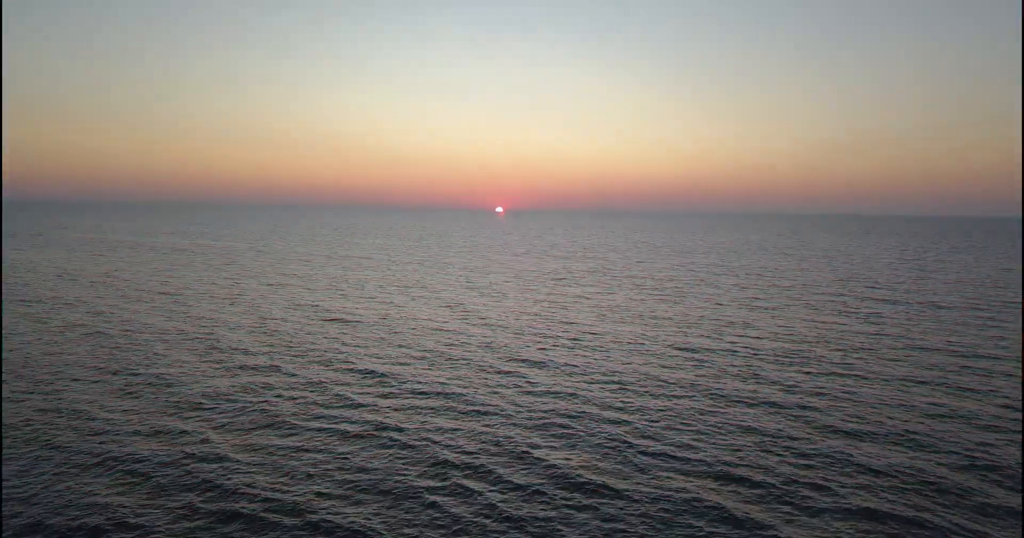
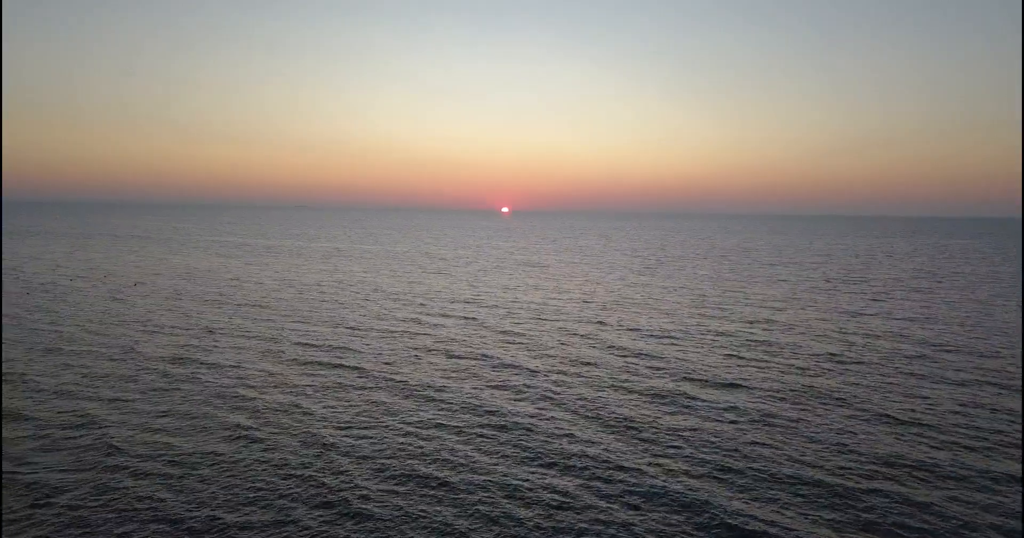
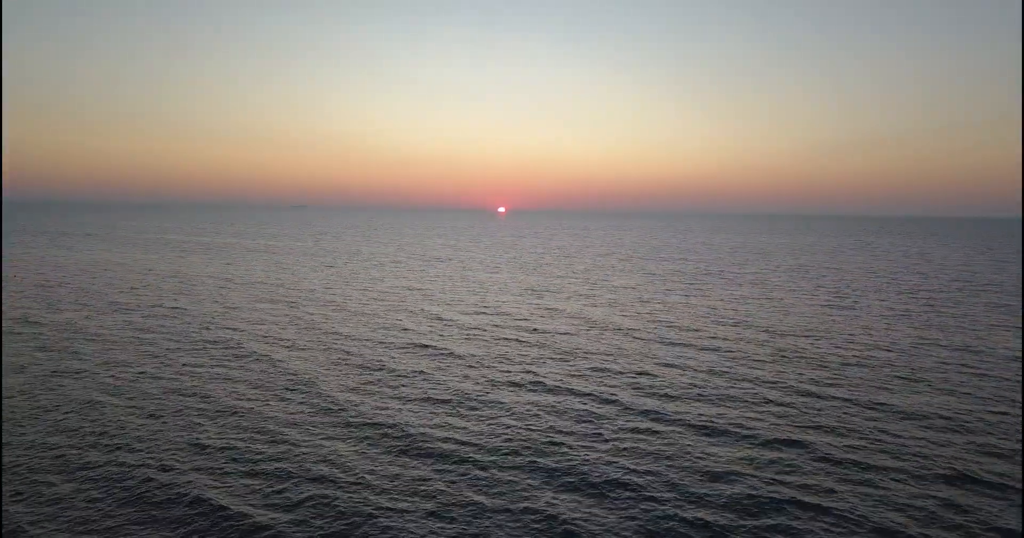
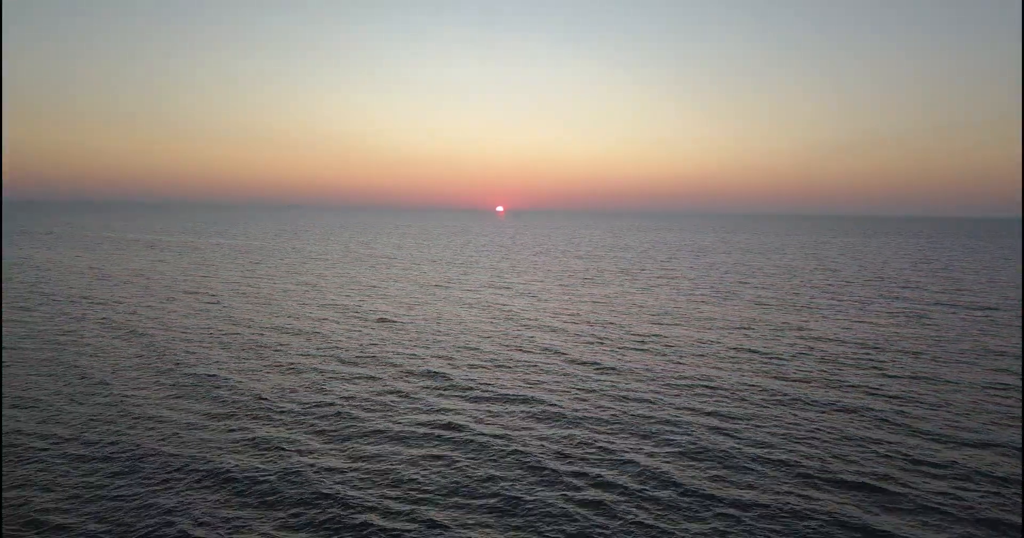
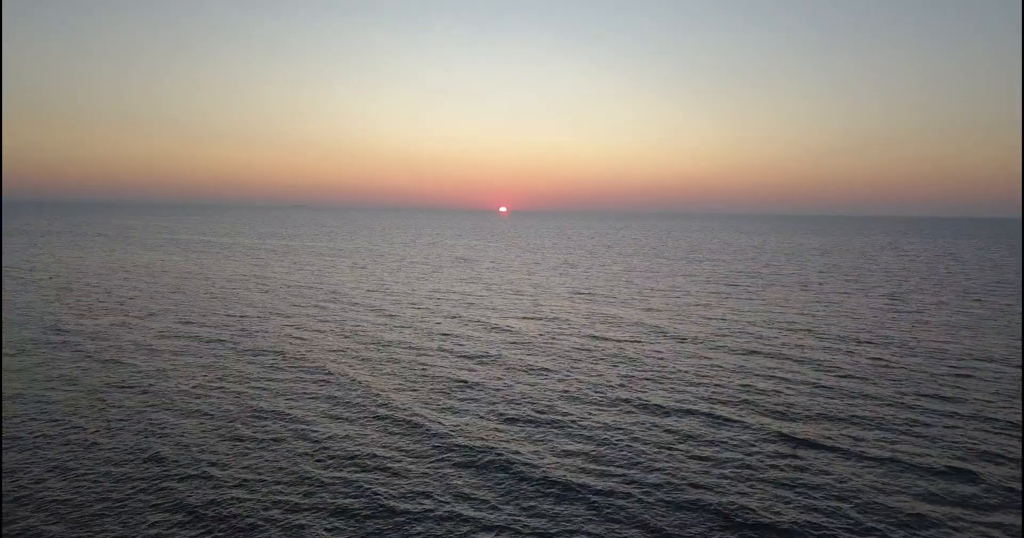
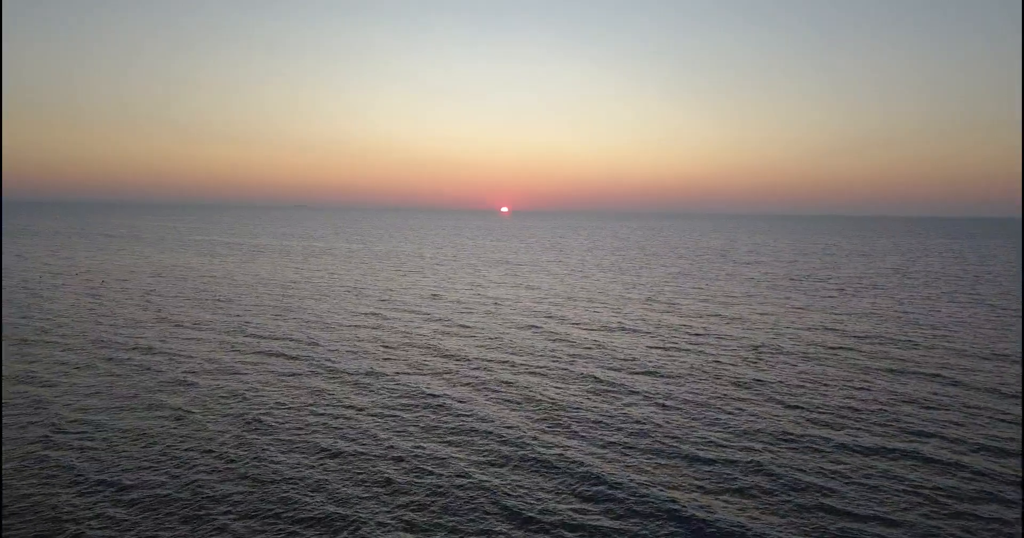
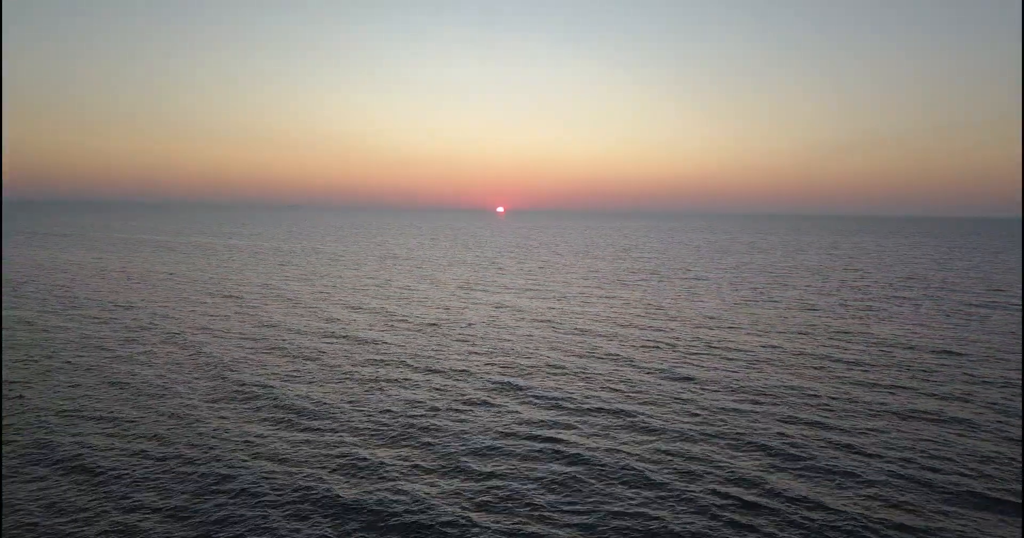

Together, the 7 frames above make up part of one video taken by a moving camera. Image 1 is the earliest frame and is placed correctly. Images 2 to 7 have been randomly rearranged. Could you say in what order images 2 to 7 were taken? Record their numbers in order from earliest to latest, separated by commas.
4, 7, 3, 5, 6, 2
